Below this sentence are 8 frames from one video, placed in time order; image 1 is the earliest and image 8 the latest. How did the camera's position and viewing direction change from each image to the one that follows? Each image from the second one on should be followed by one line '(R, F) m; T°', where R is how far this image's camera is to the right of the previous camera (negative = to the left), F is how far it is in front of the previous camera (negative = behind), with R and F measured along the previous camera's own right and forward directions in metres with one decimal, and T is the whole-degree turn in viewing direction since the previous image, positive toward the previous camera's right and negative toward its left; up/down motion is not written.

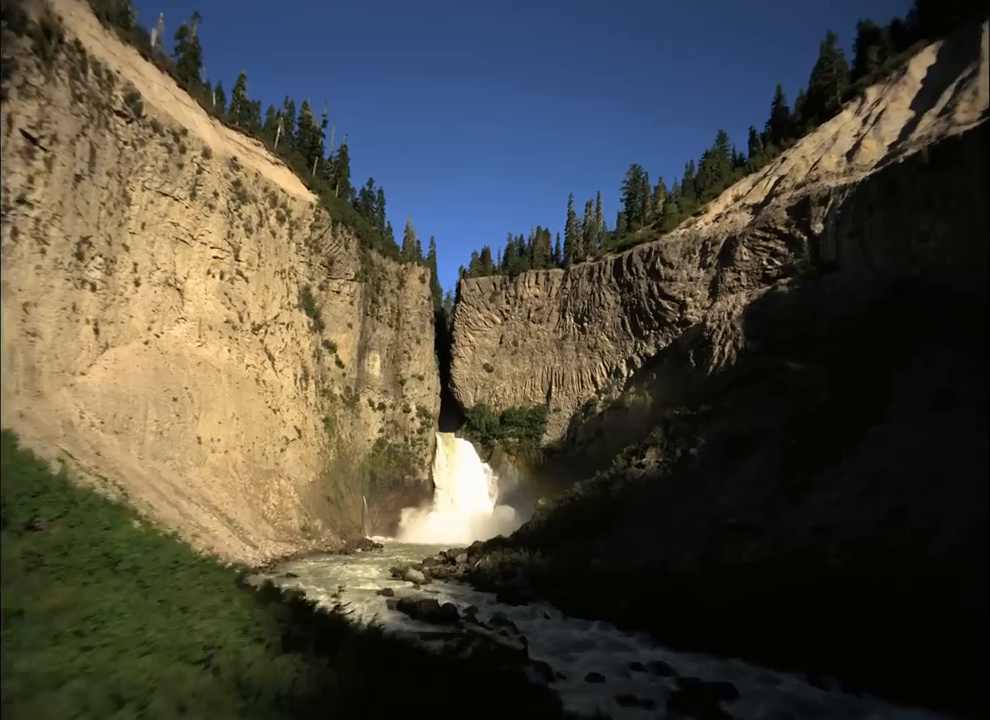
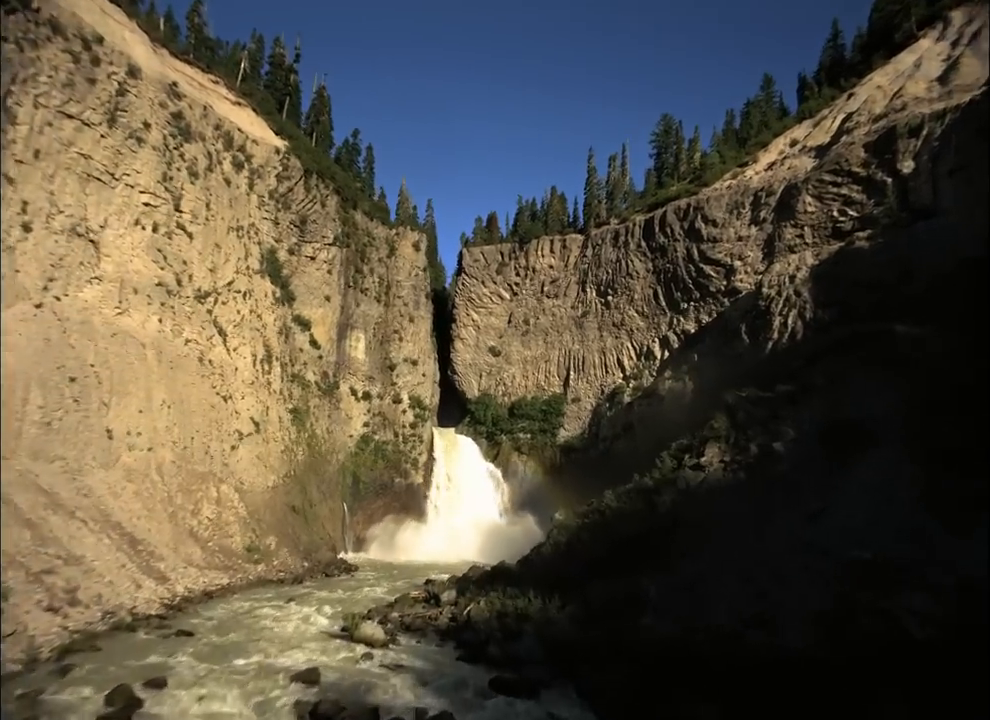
(+0.4, +6.7) m; -1°
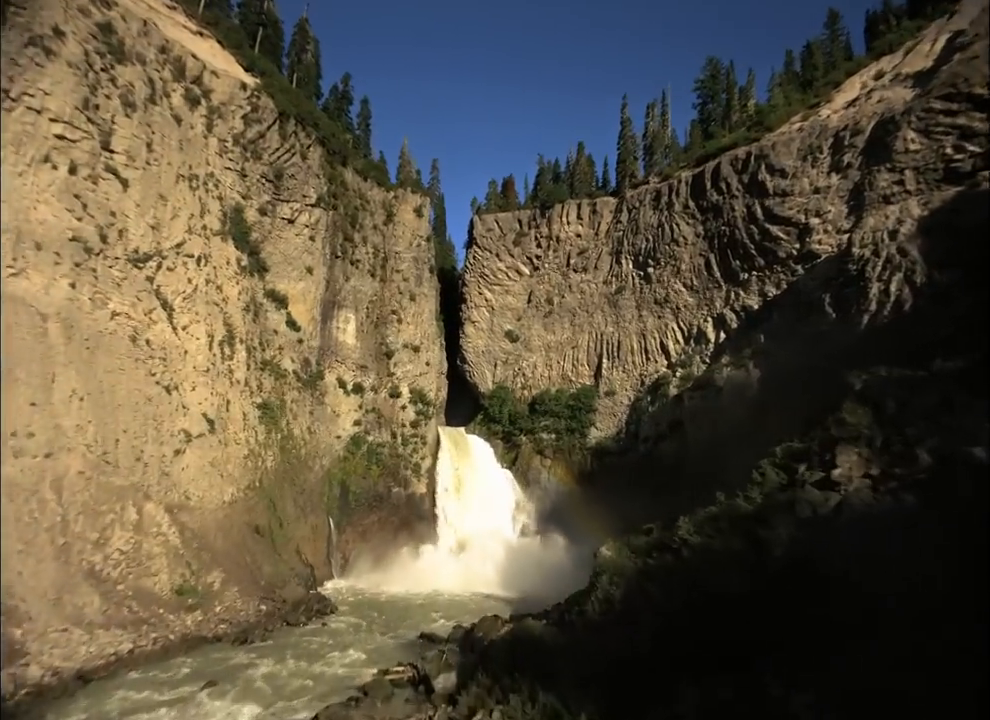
(-0.1, +6.0) m; -1°
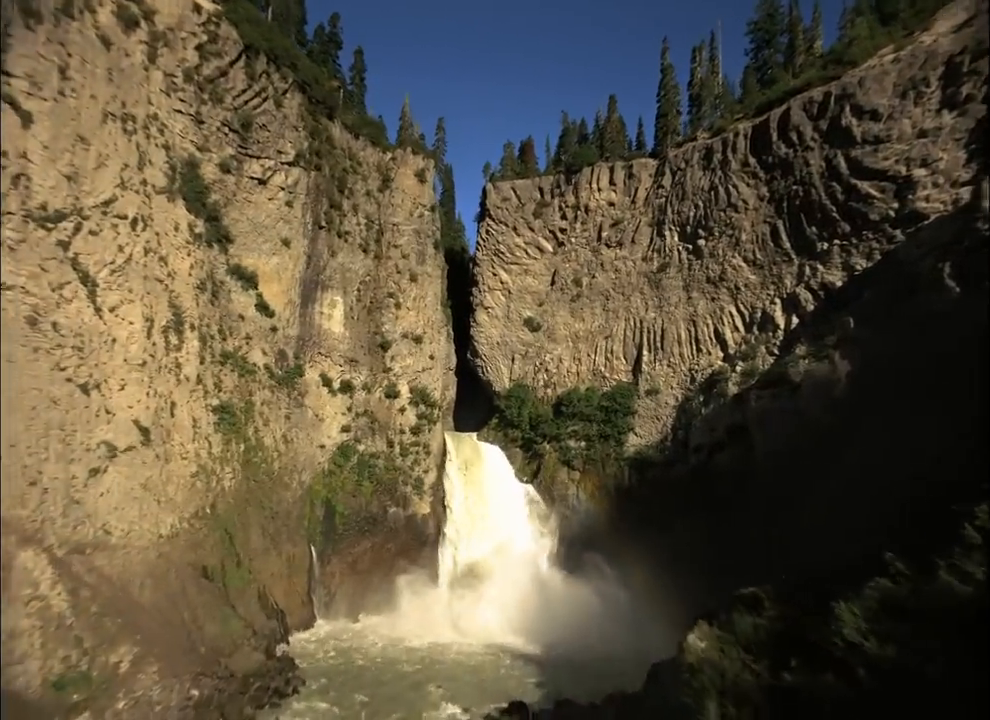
(-0.2, +5.2) m; -1°
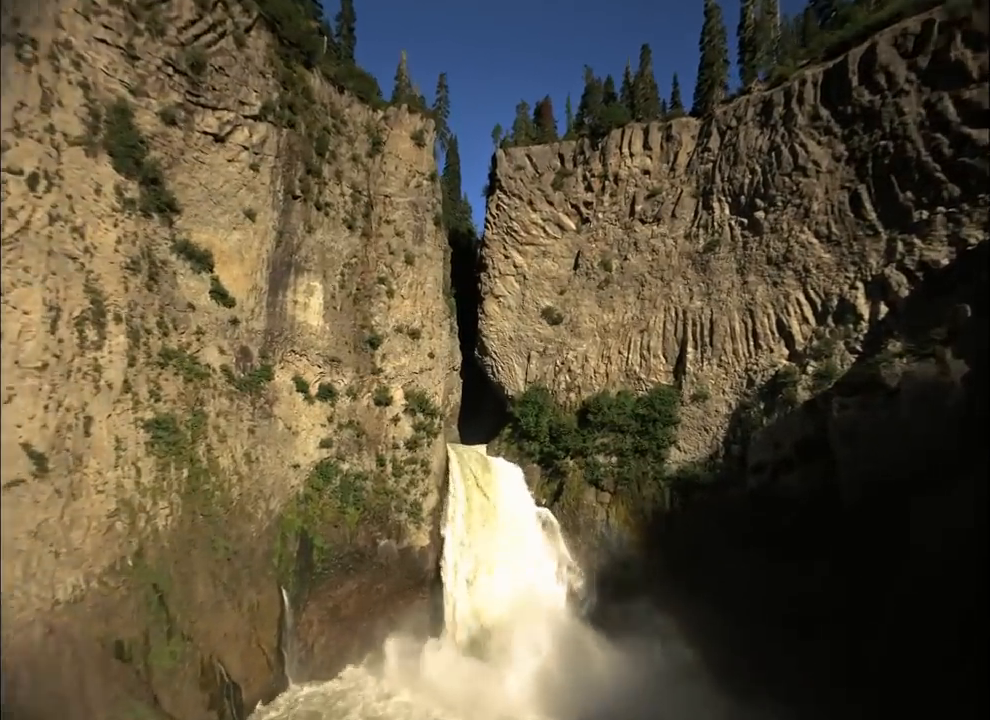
(-0.2, +4.4) m; -1°
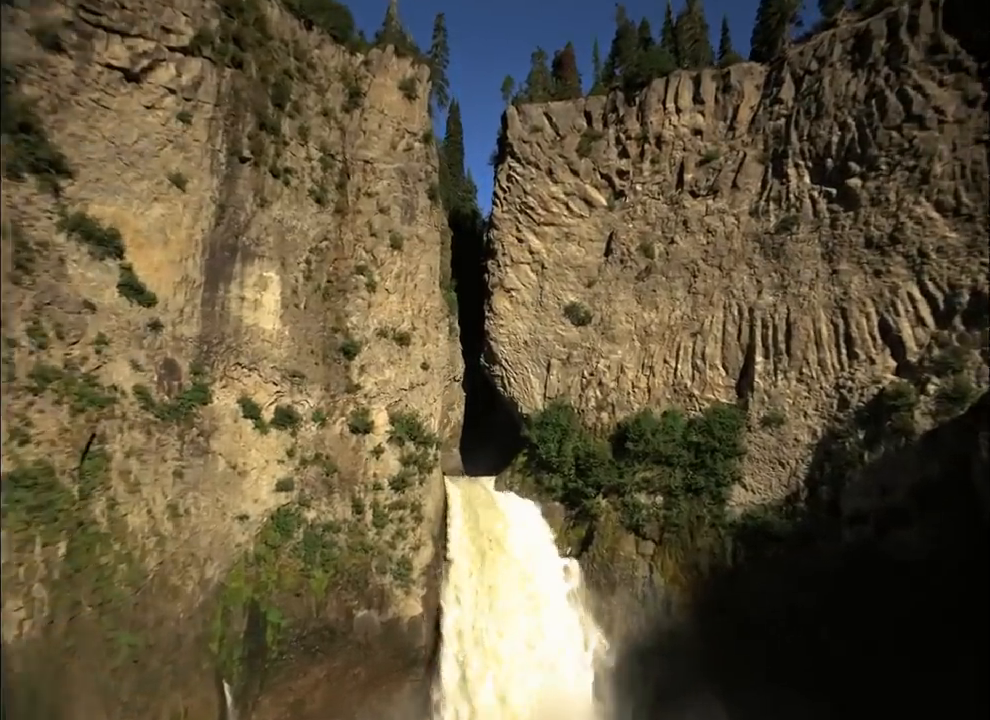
(-0.2, +4.8) m; 0°
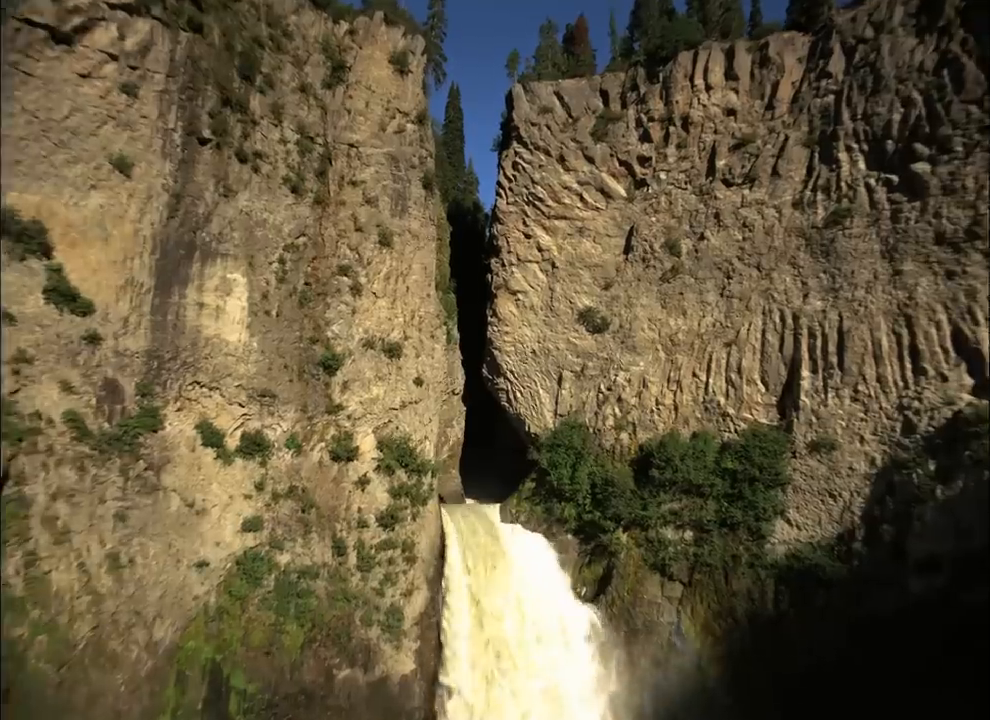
(-0.1, +2.3) m; 0°
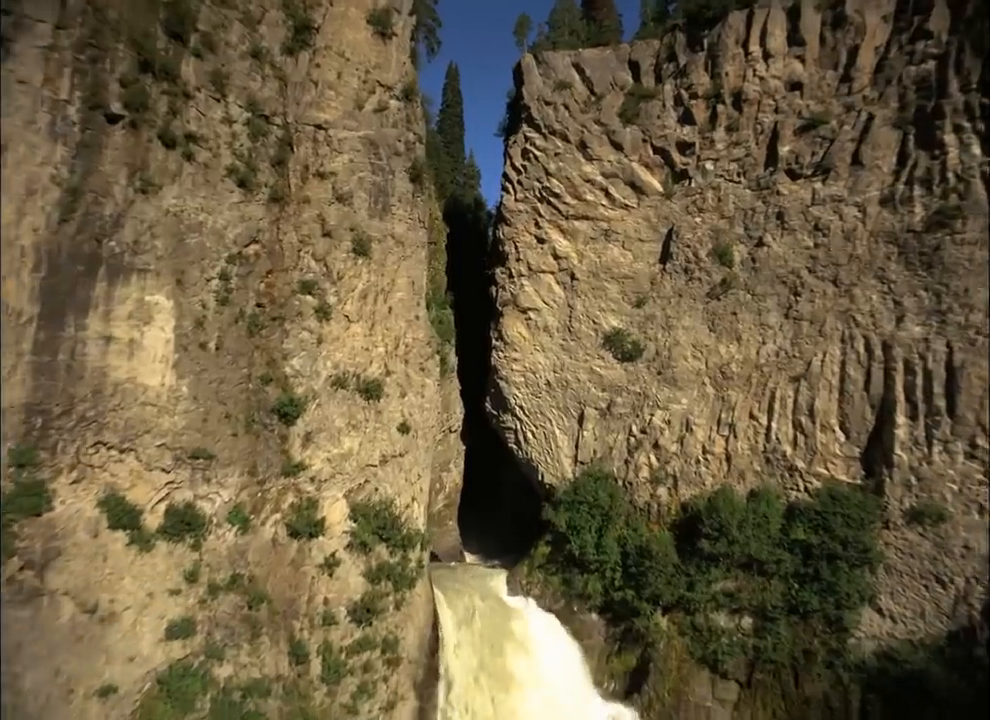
(-0.1, +3.2) m; 0°
